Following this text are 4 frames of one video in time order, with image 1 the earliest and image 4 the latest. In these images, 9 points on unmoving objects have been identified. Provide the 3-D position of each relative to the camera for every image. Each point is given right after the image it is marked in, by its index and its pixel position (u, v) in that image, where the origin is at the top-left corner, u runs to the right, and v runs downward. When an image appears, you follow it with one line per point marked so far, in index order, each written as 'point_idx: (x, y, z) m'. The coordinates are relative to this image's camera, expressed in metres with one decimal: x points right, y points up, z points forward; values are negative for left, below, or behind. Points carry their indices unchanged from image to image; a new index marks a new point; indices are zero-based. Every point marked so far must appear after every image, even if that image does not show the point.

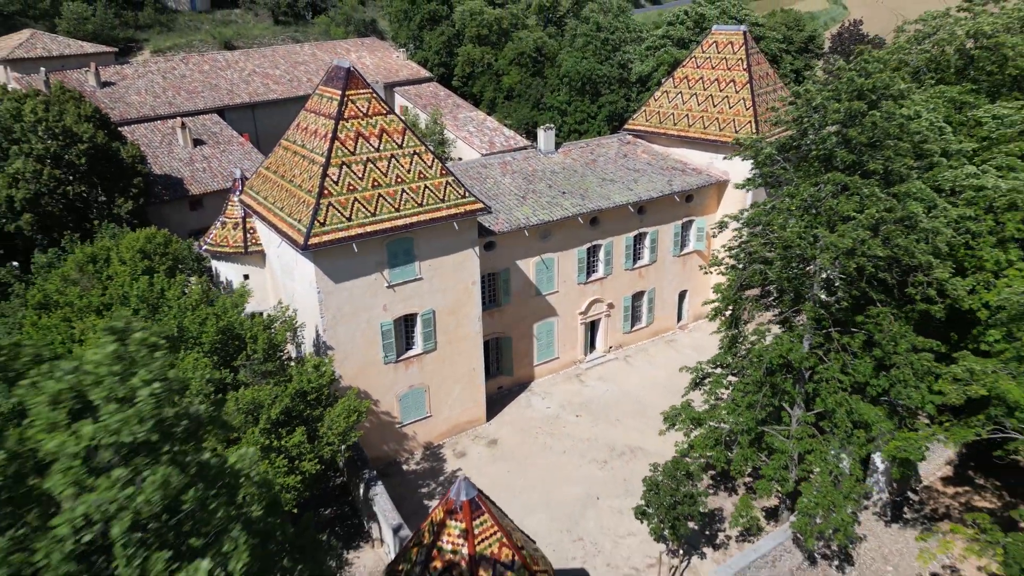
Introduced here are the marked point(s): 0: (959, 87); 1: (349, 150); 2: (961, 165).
0: (+7.4, +3.3, +18.9) m
1: (-2.7, +2.3, +18.7) m
2: (+6.5, +1.8, +16.5) m
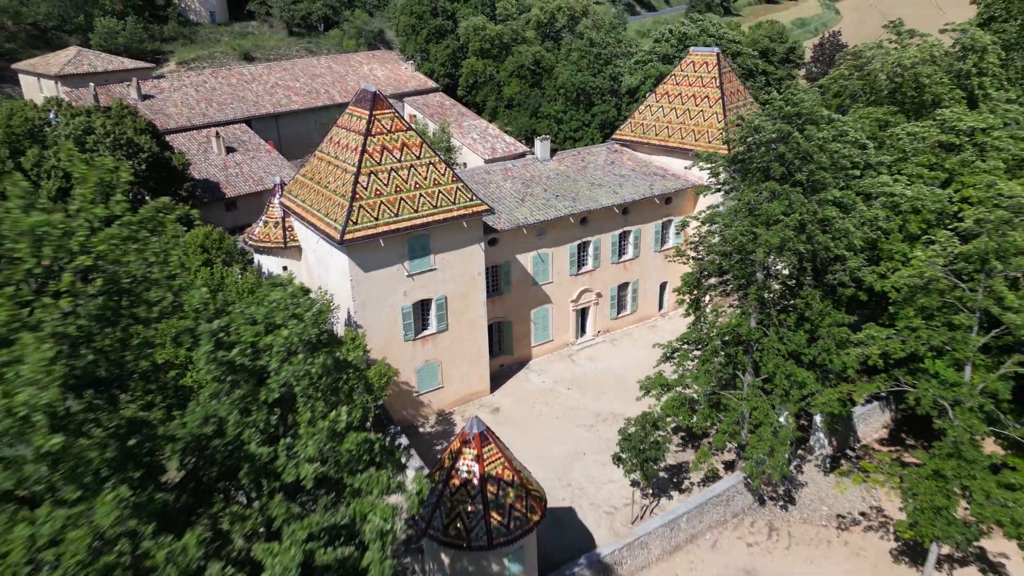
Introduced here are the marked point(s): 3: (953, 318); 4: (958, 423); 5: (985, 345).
0: (+7.4, +3.5, +22.6) m
1: (-2.7, +2.5, +22.4) m
2: (+6.5, +2.0, +20.2) m
3: (+6.6, -0.4, +17.1) m
4: (+6.6, -2.0, +16.9) m
5: (+6.8, -0.8, +16.6) m
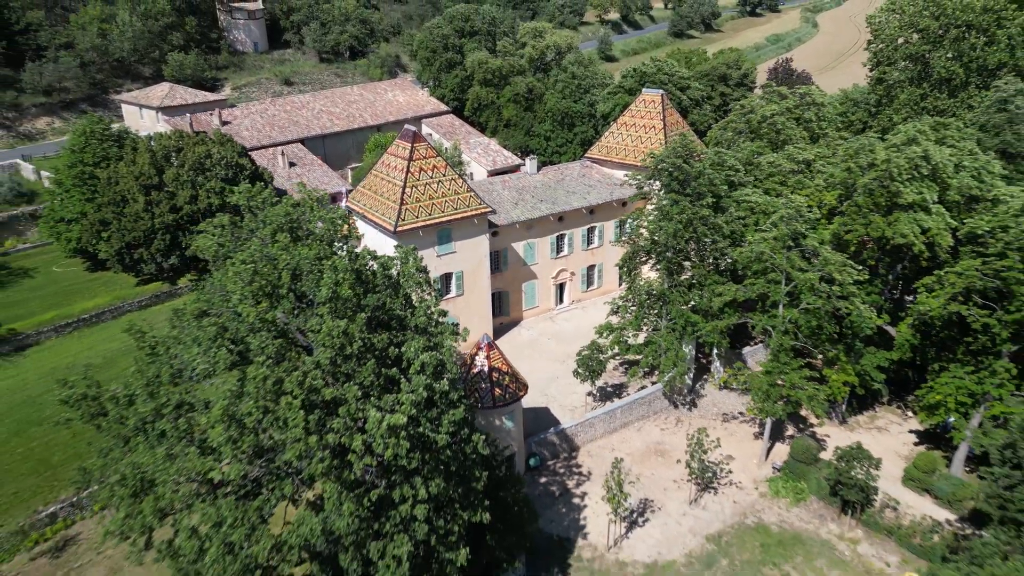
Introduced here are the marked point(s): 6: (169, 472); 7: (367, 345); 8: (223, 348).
0: (+7.3, +4.3, +33.6) m
1: (-2.8, +3.2, +33.4) m
2: (+6.3, +2.7, +31.3) m
3: (+6.4, +0.3, +28.1) m
4: (+6.5, -1.3, +28.0) m
5: (+6.7, -0.1, +27.6) m
6: (-4.7, -2.5, +15.7) m
7: (-2.2, -0.9, +17.1) m
8: (-4.2, -0.9, +16.7) m
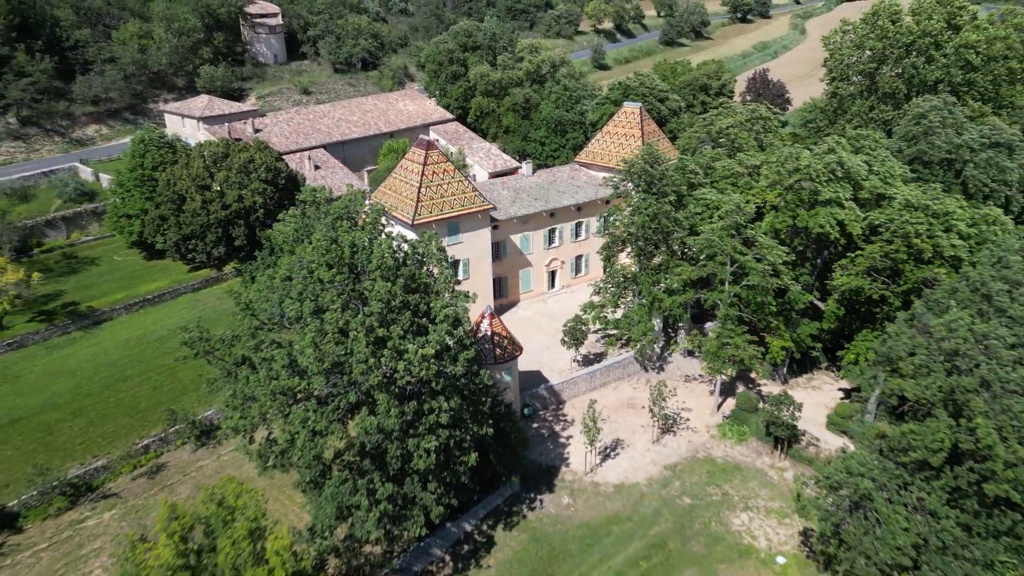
0: (+7.2, +4.8, +40.2) m
1: (-2.9, +3.8, +40.0) m
2: (+6.3, +3.3, +37.8) m
3: (+6.4, +0.8, +34.7) m
4: (+6.4, -0.7, +34.5) m
5: (+6.6, +0.5, +34.2) m
6: (-4.8, -2.0, +22.3) m
7: (-2.2, -0.3, +23.7) m
8: (-4.3, -0.3, +23.3) m
